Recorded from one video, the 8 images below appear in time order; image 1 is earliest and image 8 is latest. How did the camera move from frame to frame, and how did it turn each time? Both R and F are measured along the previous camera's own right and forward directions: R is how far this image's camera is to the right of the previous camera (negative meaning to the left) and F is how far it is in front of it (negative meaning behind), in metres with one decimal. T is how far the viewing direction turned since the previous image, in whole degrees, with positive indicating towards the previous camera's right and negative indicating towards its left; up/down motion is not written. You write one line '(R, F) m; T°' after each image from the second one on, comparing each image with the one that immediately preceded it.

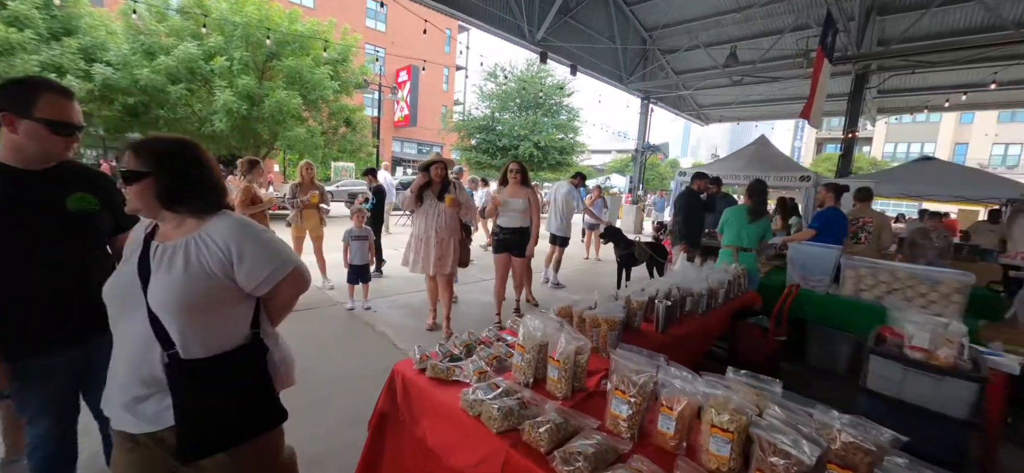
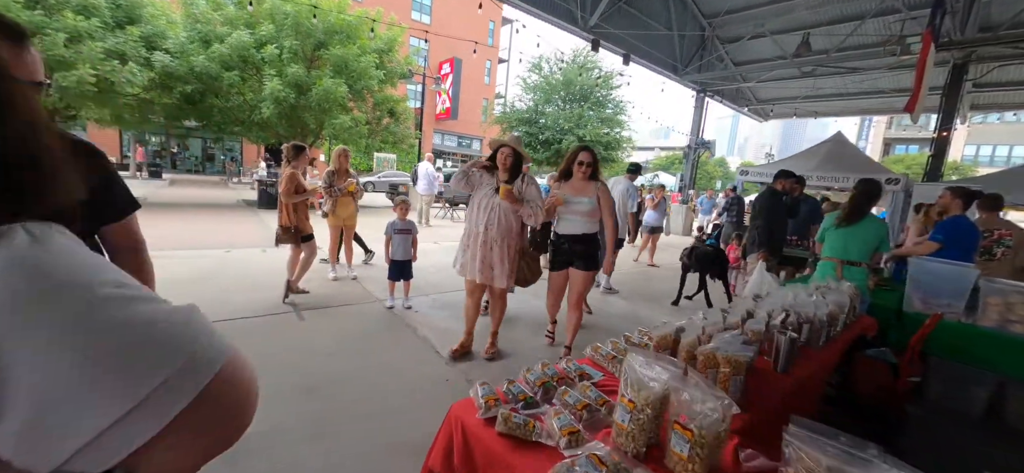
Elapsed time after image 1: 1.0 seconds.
(-0.2, +0.5) m; -5°
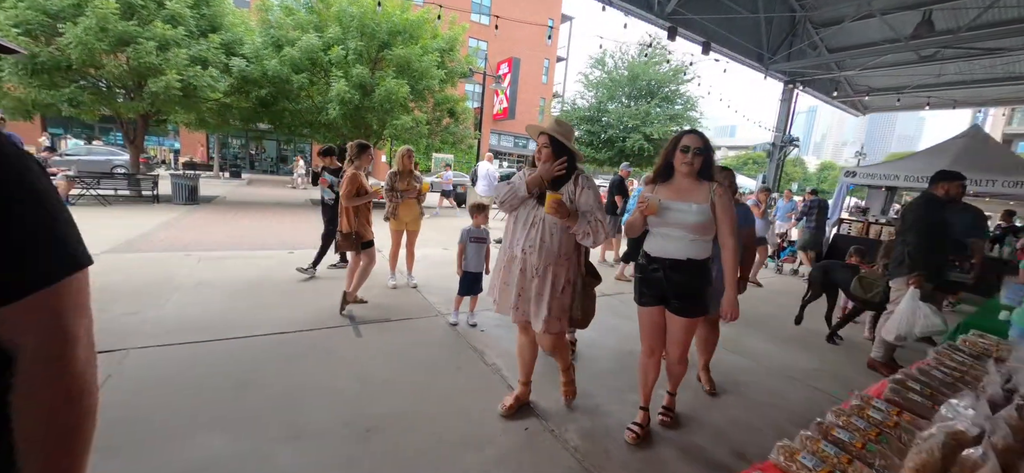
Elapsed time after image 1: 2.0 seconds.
(-0.3, +0.6) m; -7°
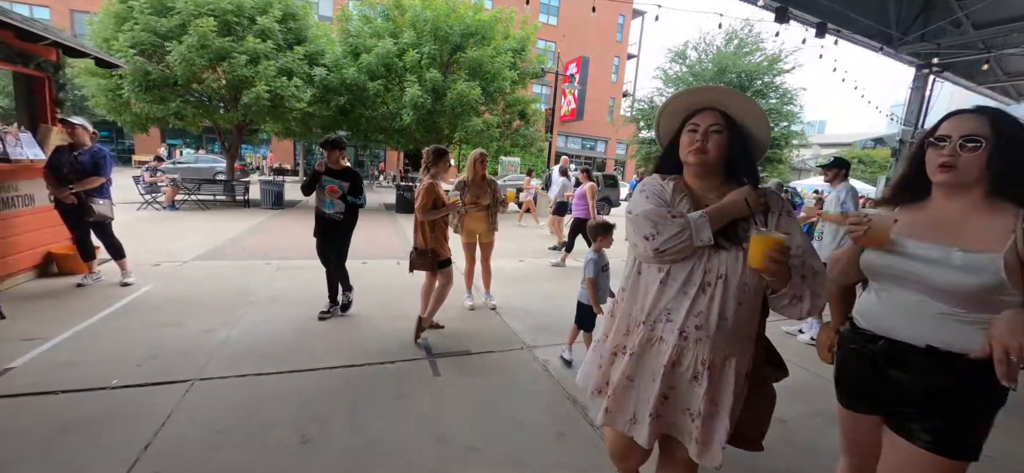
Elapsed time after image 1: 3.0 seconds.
(-0.3, +0.6) m; -9°
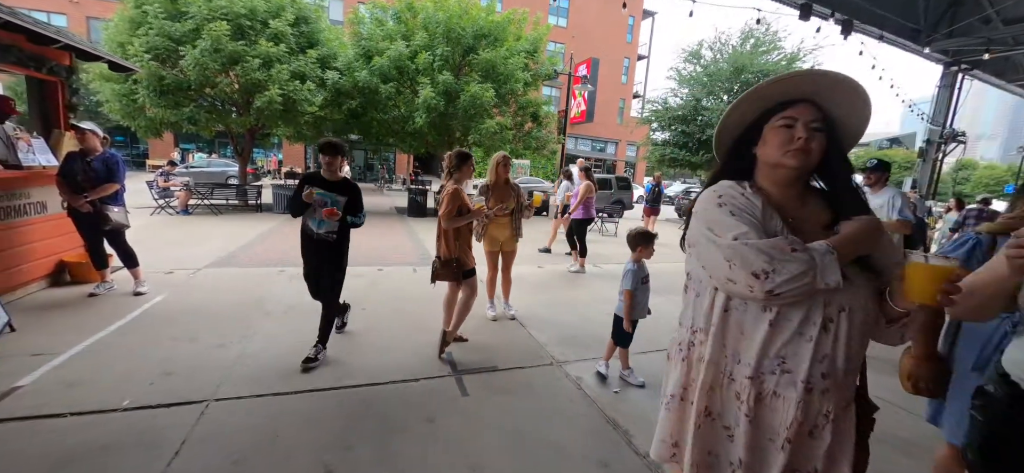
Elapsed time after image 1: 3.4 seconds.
(-0.2, +0.2) m; -1°
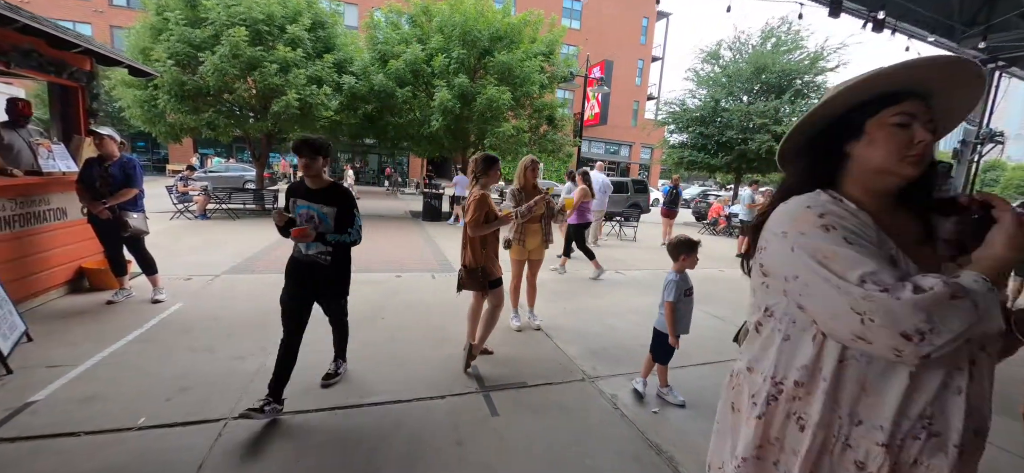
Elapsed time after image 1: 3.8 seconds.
(-0.1, +0.2) m; -2°
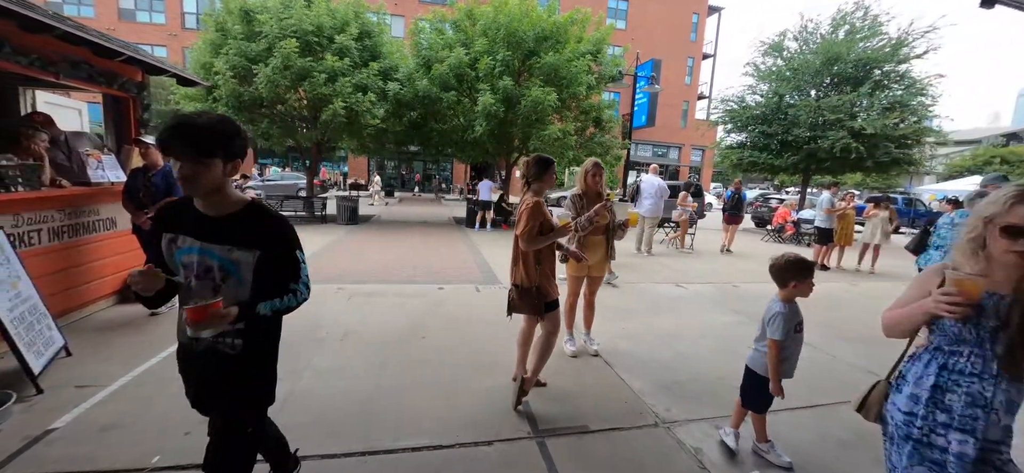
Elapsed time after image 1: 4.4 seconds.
(-0.1, +0.5) m; -6°
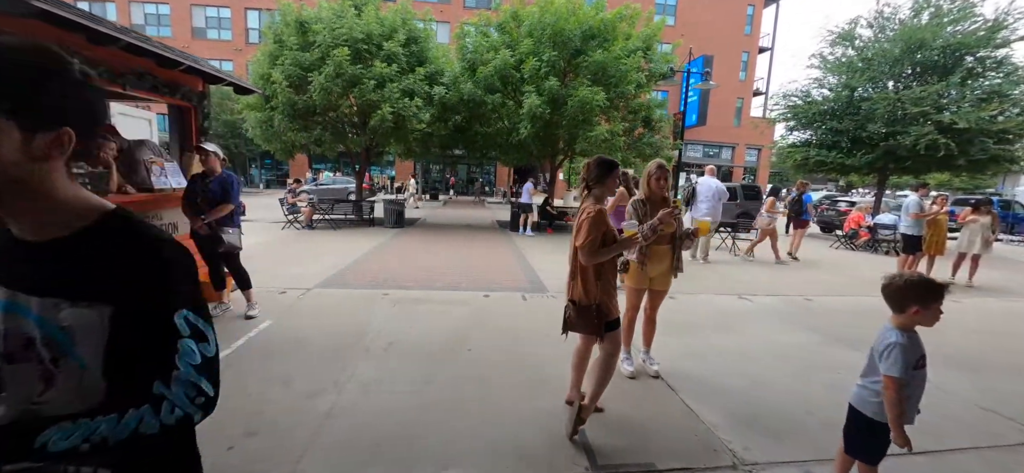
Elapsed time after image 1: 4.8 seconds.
(-0.1, +0.2) m; -6°
